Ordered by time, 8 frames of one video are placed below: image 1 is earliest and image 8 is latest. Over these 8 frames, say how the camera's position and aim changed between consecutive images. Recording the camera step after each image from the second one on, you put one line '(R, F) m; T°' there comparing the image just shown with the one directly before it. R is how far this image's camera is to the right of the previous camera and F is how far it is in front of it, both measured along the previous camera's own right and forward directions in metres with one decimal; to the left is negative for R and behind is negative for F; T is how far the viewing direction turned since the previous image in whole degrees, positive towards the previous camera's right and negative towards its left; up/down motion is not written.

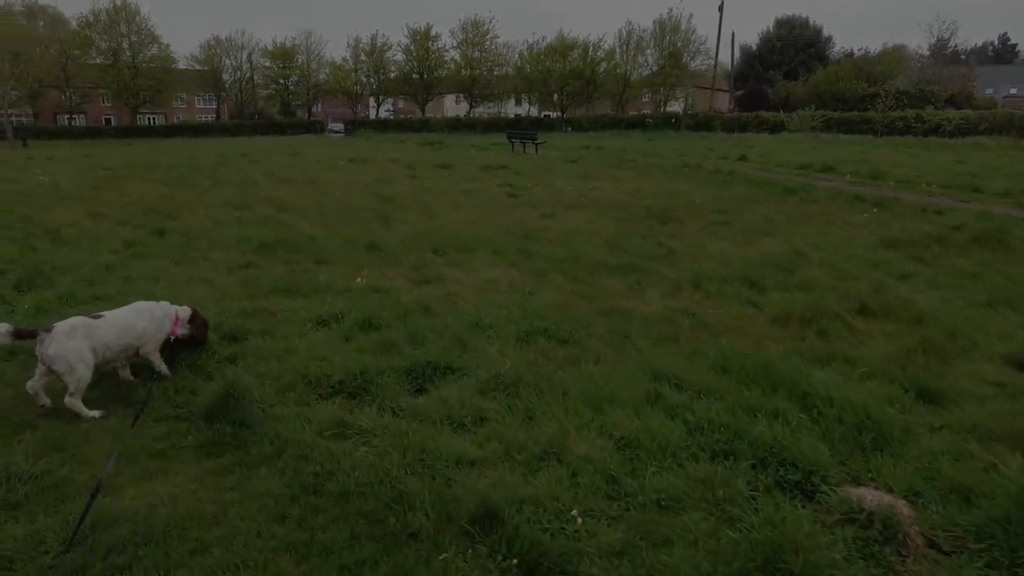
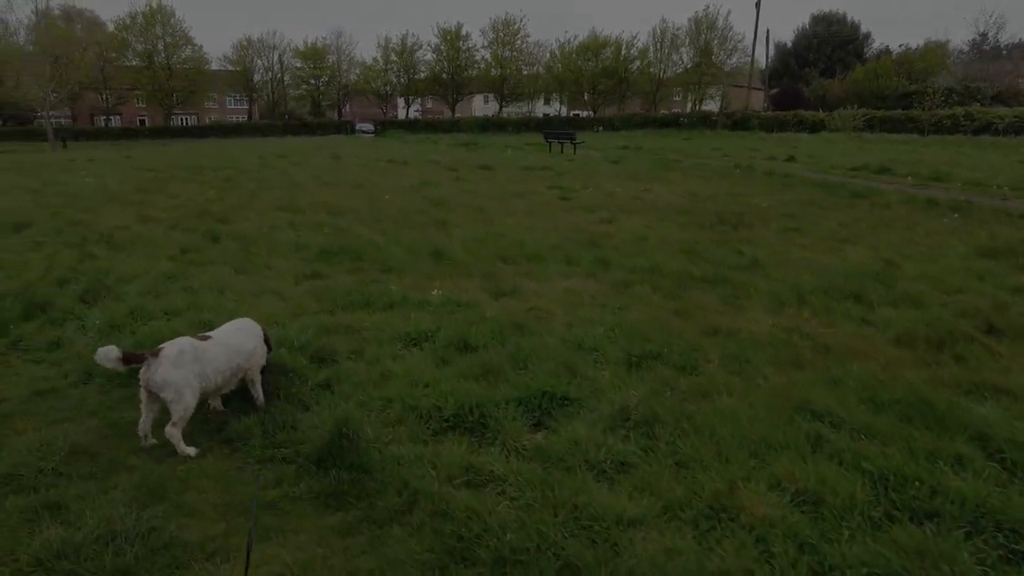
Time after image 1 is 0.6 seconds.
(-0.6, +0.4) m; -2°
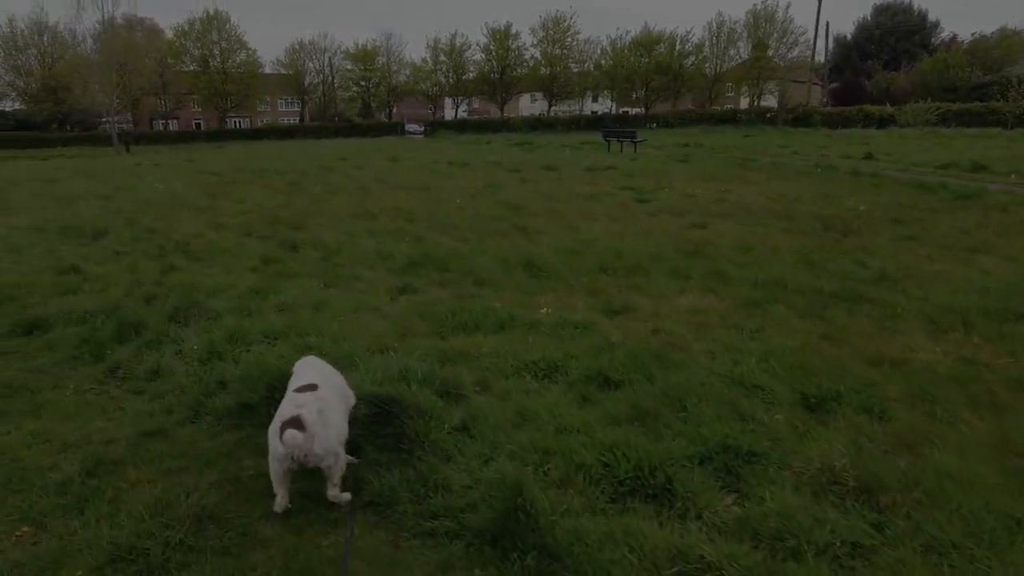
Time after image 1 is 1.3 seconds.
(-0.7, +0.6) m; -4°
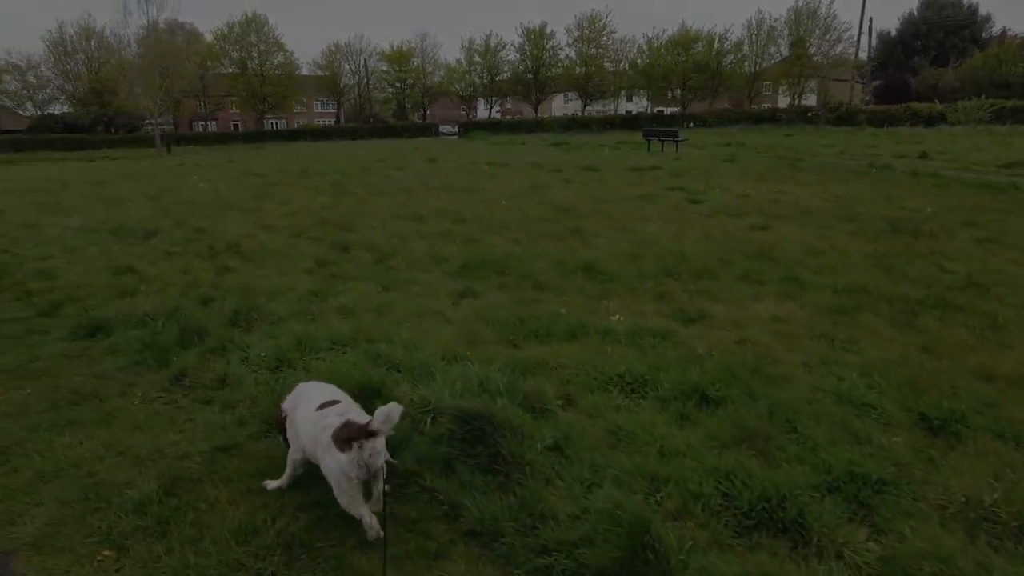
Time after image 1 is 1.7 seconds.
(-0.4, +0.3) m; -3°
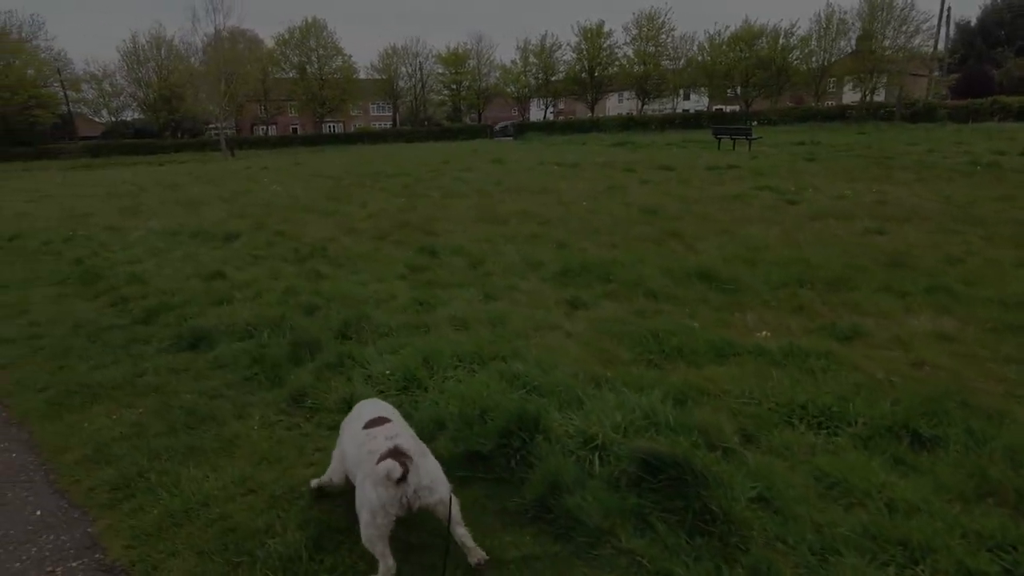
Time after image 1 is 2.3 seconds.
(-0.6, +0.5) m; -4°
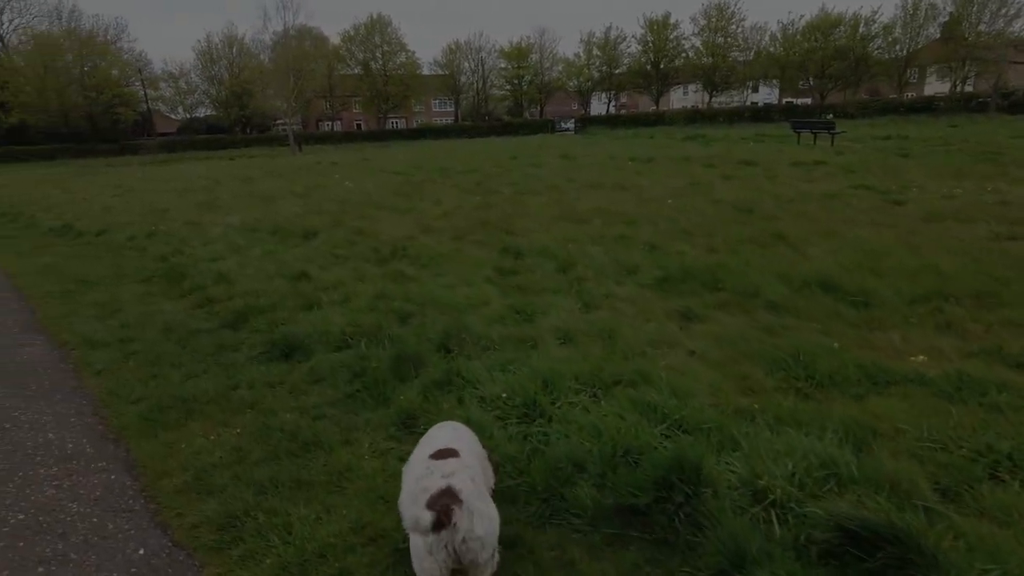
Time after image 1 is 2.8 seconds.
(-0.4, +0.4) m; -5°
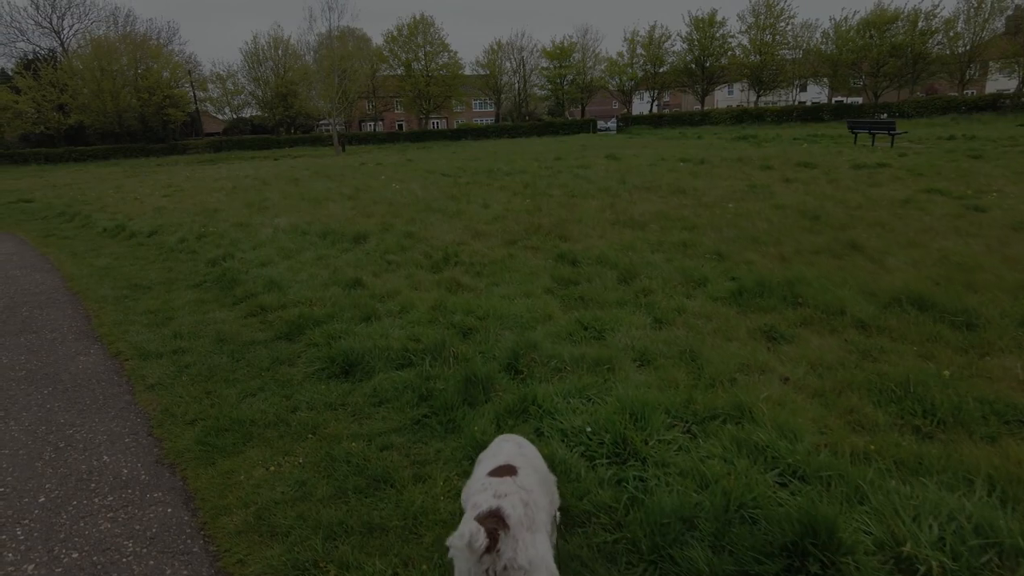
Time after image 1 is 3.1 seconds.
(-0.3, +0.3) m; -3°
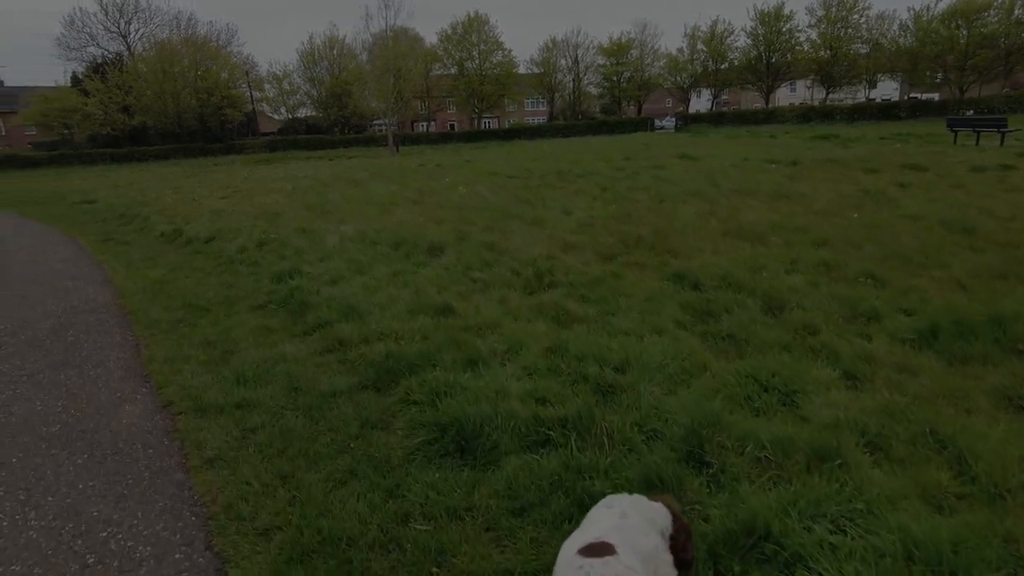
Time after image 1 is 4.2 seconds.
(-0.7, +1.1) m; -4°
